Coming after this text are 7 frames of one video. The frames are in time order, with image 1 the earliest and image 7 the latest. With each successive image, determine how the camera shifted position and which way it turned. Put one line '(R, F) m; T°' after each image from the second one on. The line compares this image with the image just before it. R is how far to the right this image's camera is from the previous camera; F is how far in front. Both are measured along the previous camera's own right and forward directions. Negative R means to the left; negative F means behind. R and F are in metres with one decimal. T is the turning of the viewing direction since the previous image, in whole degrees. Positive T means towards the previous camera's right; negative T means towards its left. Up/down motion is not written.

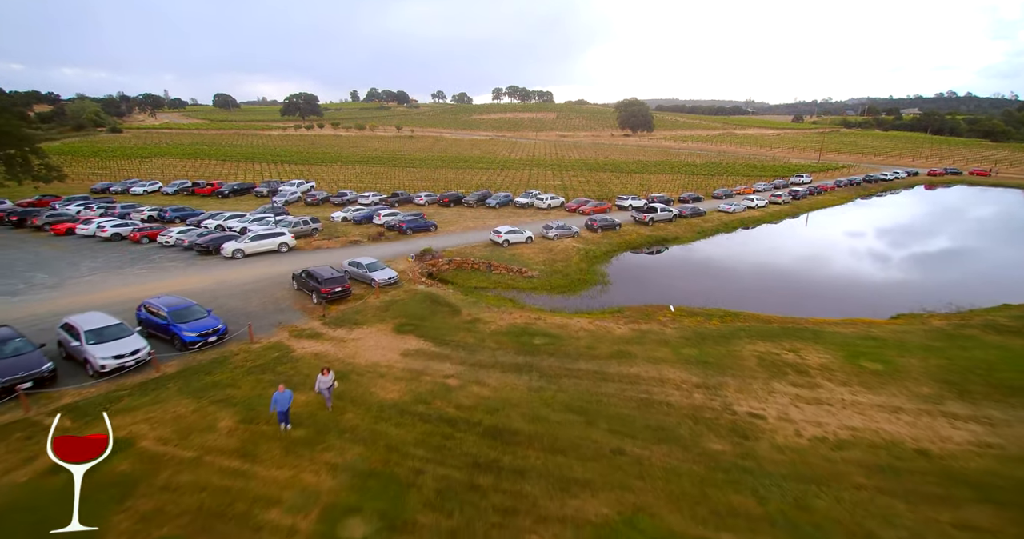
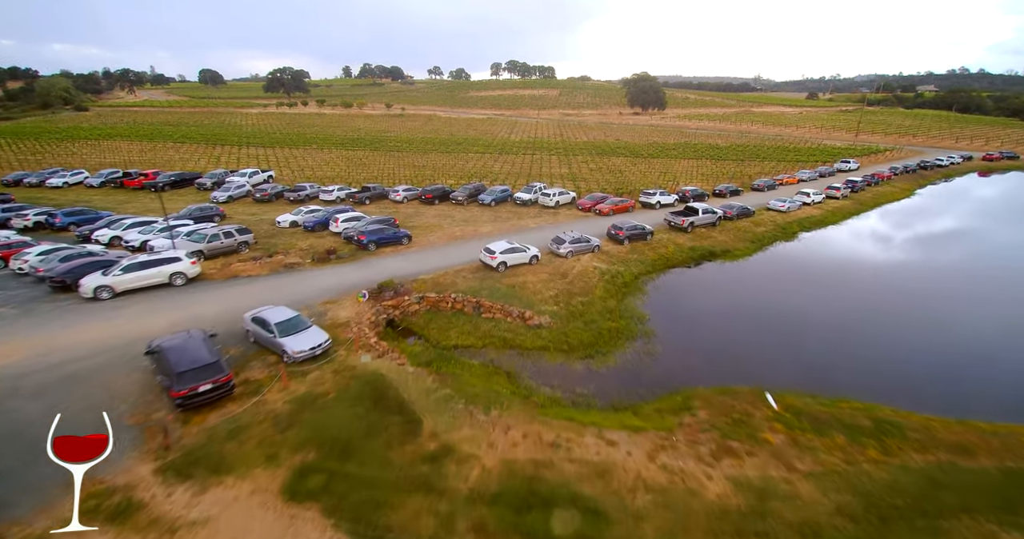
(+0.1, +9.3) m; 0°
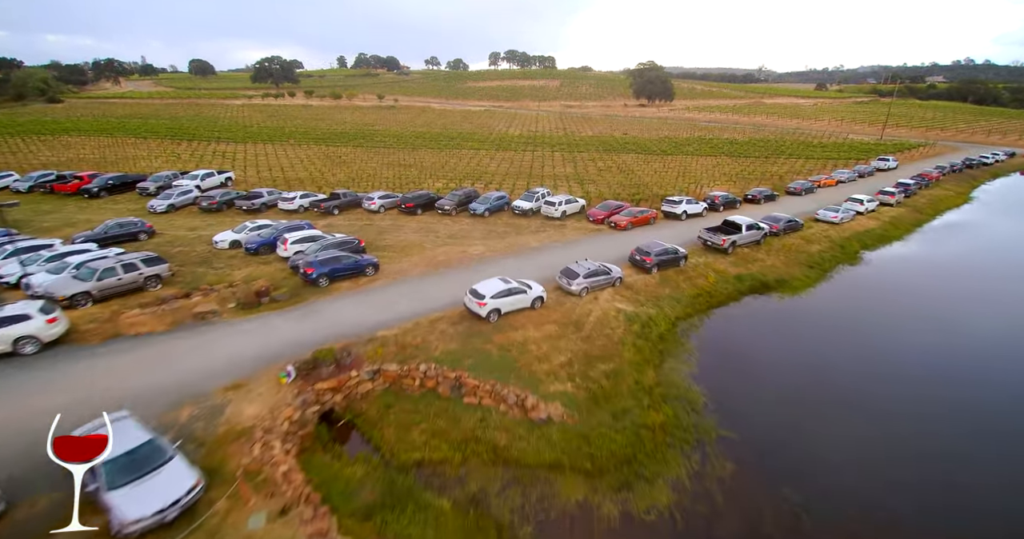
(+0.1, +6.4) m; 0°
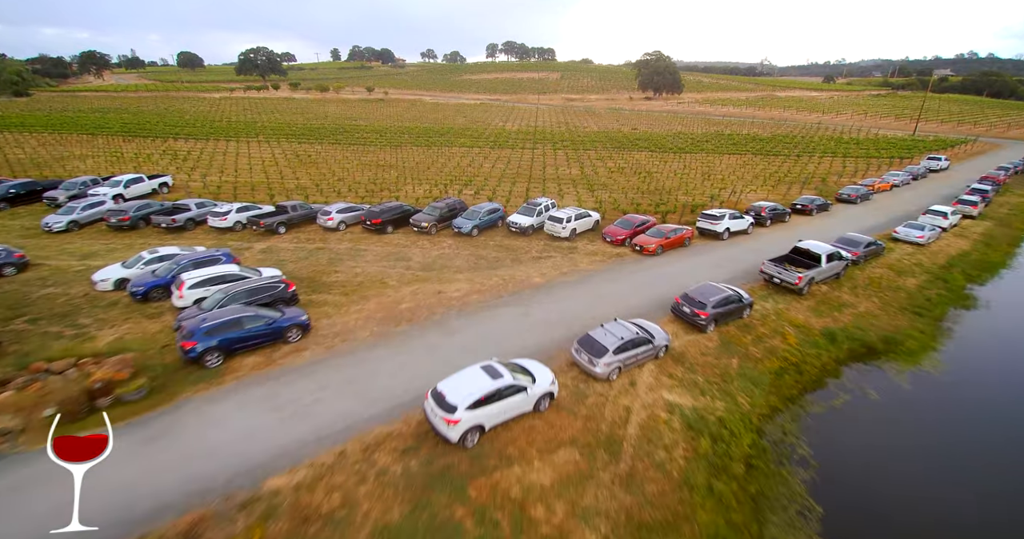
(+0.2, +7.0) m; 0°
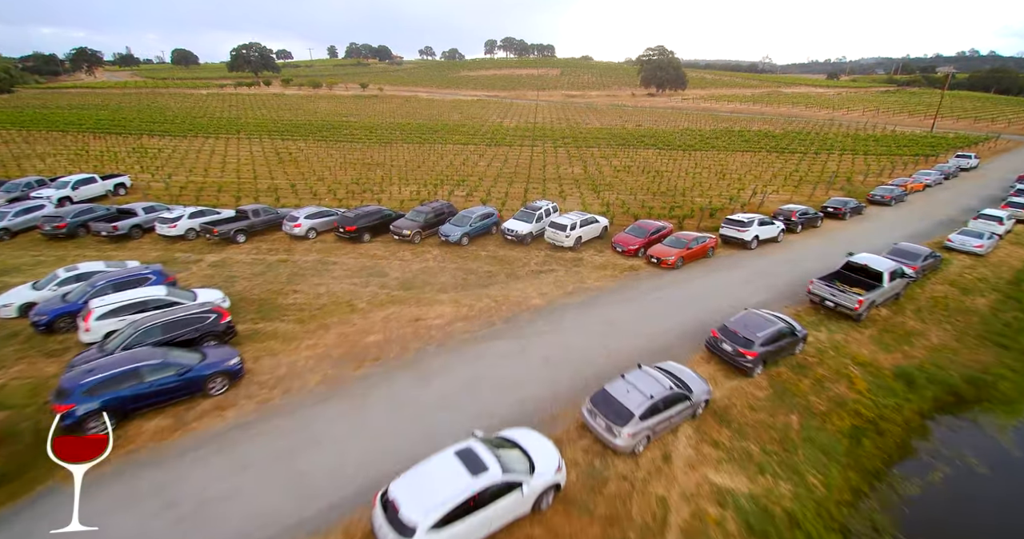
(+0.2, +3.4) m; 0°
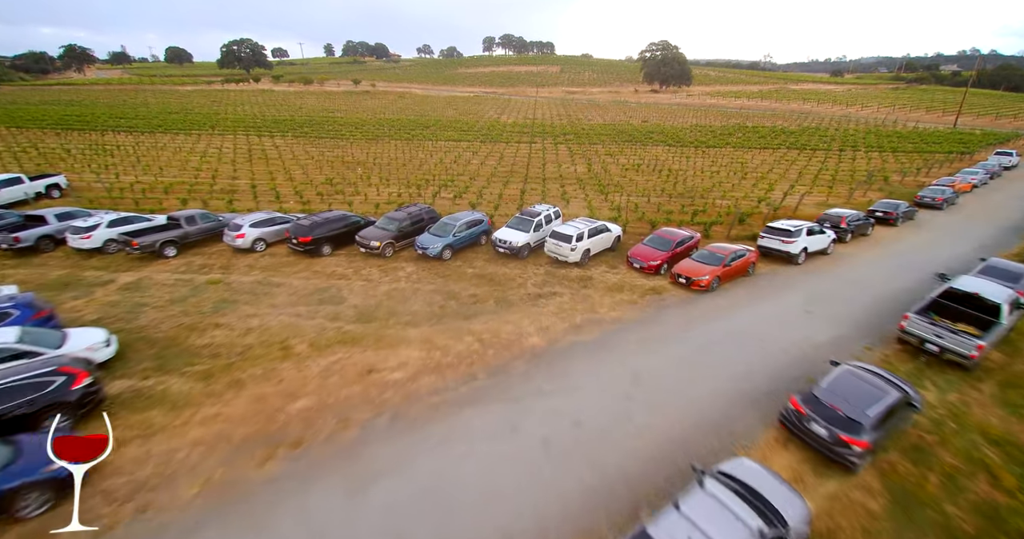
(+0.3, +4.0) m; 0°
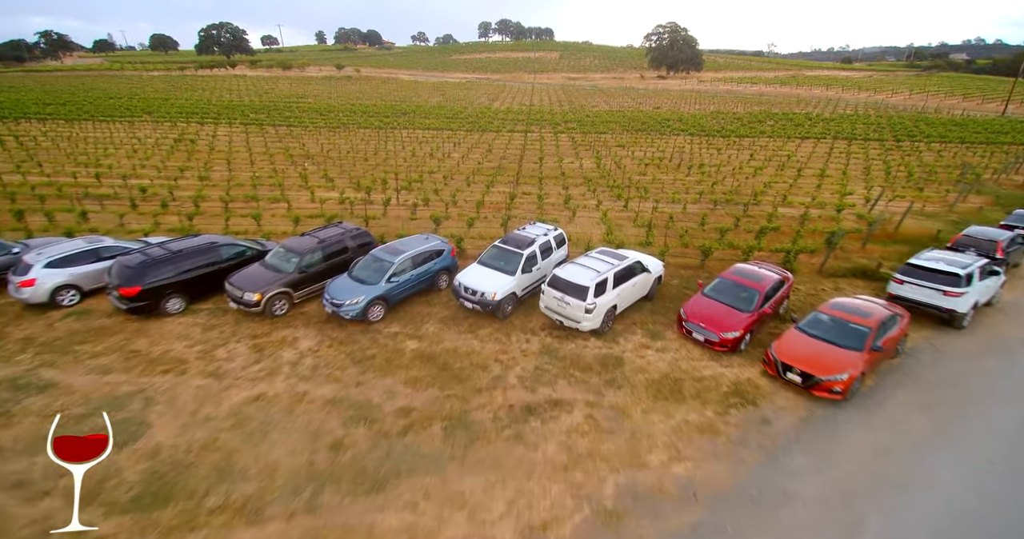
(+0.6, +7.1) m; 0°
